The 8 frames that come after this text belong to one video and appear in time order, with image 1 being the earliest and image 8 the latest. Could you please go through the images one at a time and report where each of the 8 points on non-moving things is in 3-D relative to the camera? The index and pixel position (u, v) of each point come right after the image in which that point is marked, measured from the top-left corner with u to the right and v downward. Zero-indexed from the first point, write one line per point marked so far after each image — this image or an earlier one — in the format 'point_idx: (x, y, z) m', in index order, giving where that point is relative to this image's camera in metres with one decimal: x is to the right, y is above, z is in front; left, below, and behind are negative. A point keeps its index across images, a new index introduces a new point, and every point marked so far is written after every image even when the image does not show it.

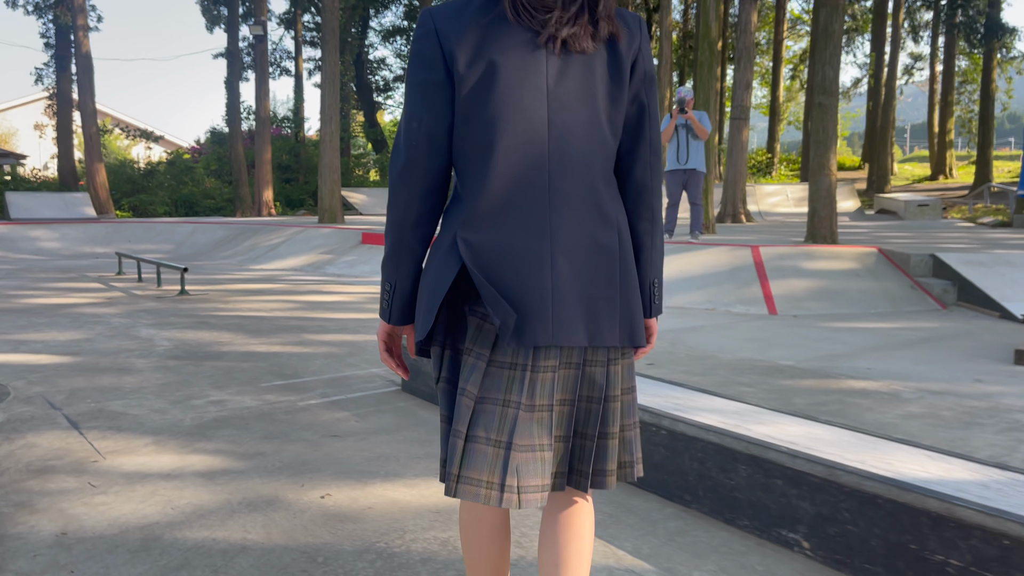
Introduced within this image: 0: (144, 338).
0: (-2.7, -0.4, +6.2) m
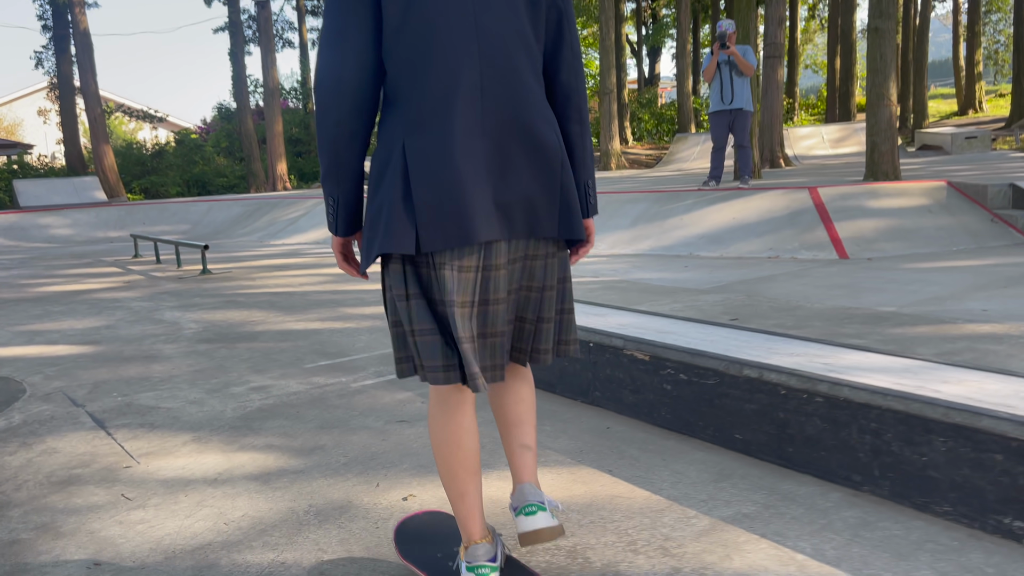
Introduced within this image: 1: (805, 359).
0: (-2.4, -0.2, +5.7) m
1: (+0.9, -0.2, +2.6) m
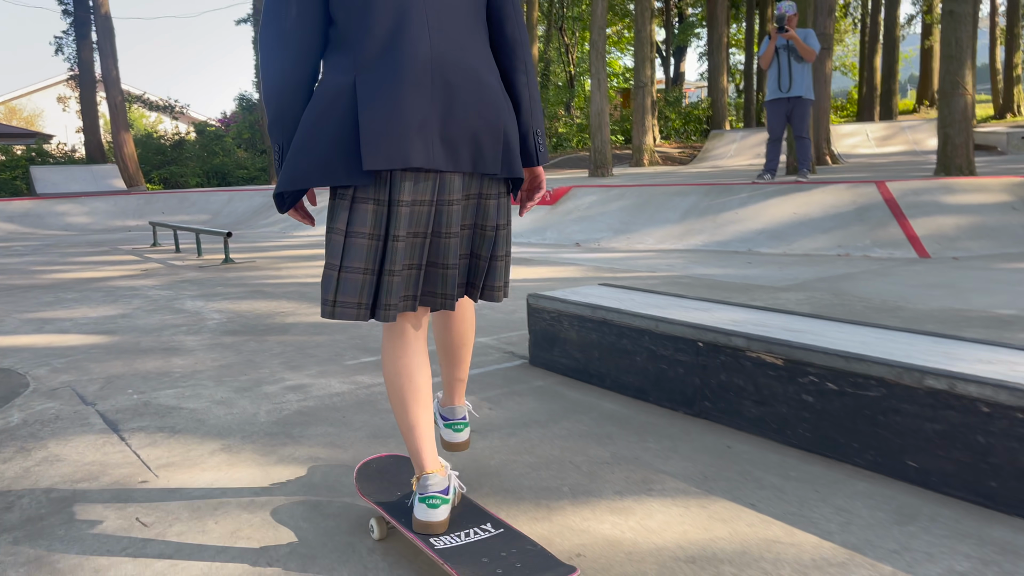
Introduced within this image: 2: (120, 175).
0: (-2.0, -0.1, +5.2) m
1: (+1.2, -0.2, +2.0) m
2: (-7.6, +2.2, +15.9) m
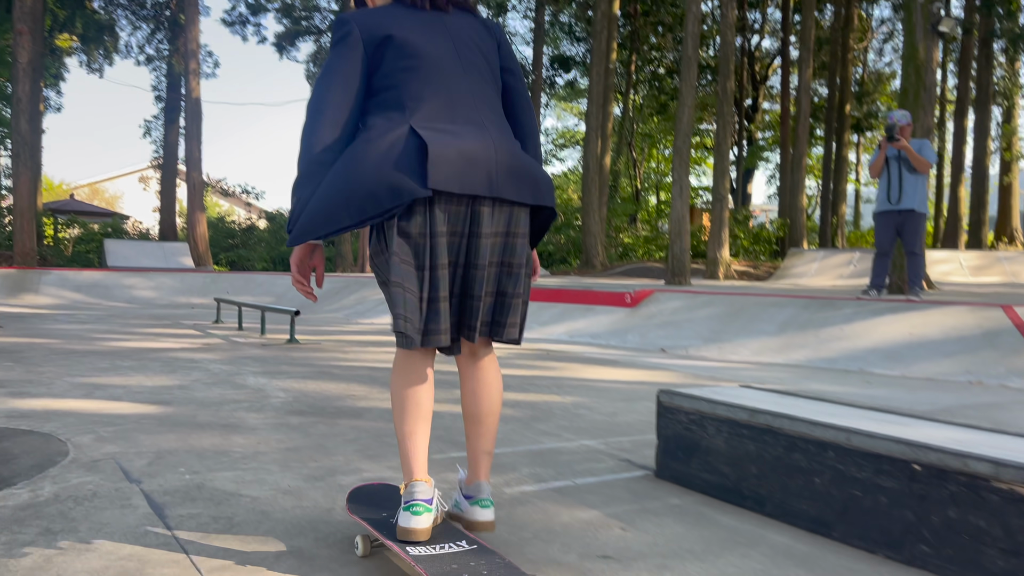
0: (-1.5, -0.6, +4.7) m
1: (+1.6, -0.4, +1.4) m
2: (-6.2, +0.7, +16.0) m
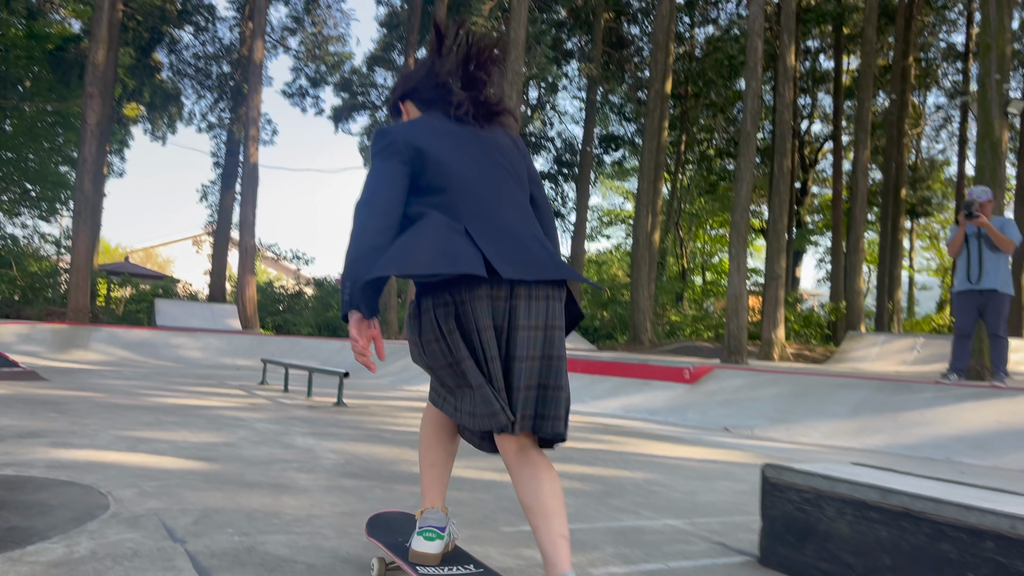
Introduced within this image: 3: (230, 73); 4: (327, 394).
0: (-1.1, -0.9, +4.4) m
1: (+1.7, -0.5, +1.0) m
2: (-5.3, -0.5, +16.0) m
3: (-6.8, +5.2, +19.8) m
4: (-1.9, -1.1, +8.3) m
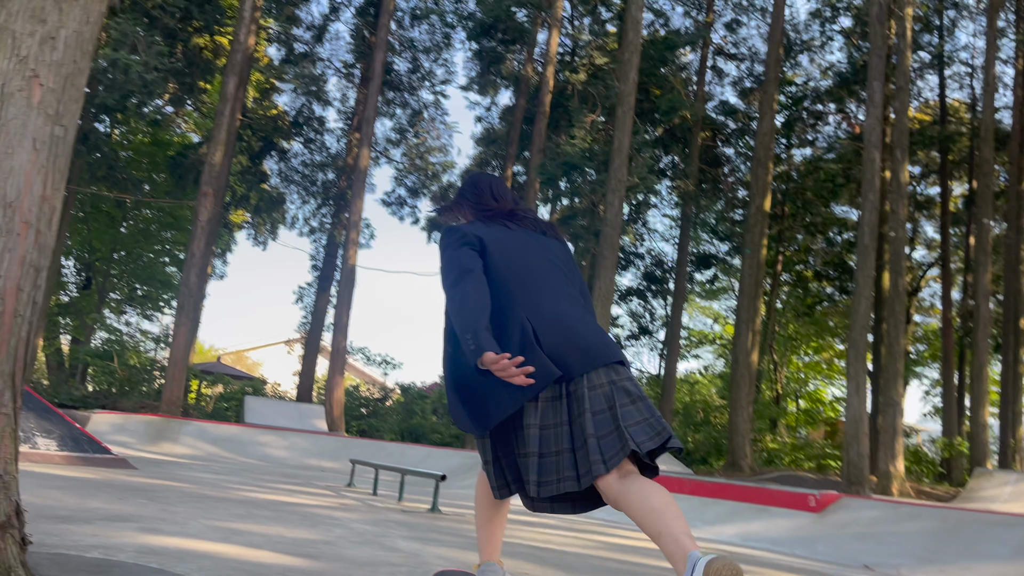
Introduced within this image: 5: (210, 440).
0: (-0.5, -1.3, +3.9) m
1: (+2.1, -0.5, +0.3) m
2: (-3.6, -2.5, +15.8) m
3: (-4.4, +2.7, +20.5) m
4: (-0.9, -2.0, +7.8) m
5: (-4.5, -2.3, +12.4) m
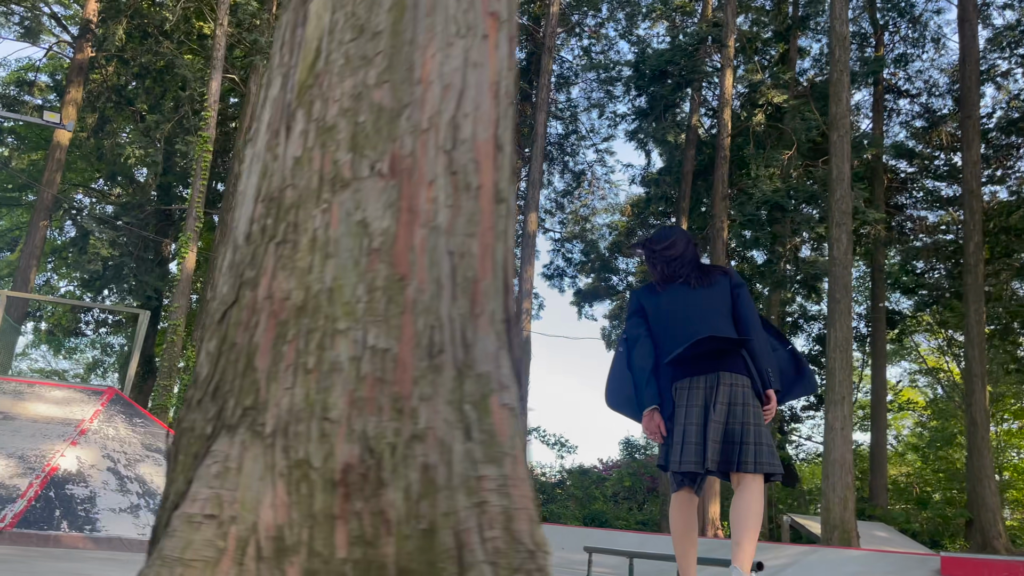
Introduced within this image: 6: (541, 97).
0: (+1.1, -1.2, +2.5) m
1: (+3.1, +0.1, -1.4) m
2: (-0.1, -3.8, +14.5) m
3: (-0.5, +0.8, +19.7) m
4: (+1.4, -2.3, +6.2) m
5: (-1.5, -3.3, +11.3) m
6: (+0.7, +4.0, +17.4) m
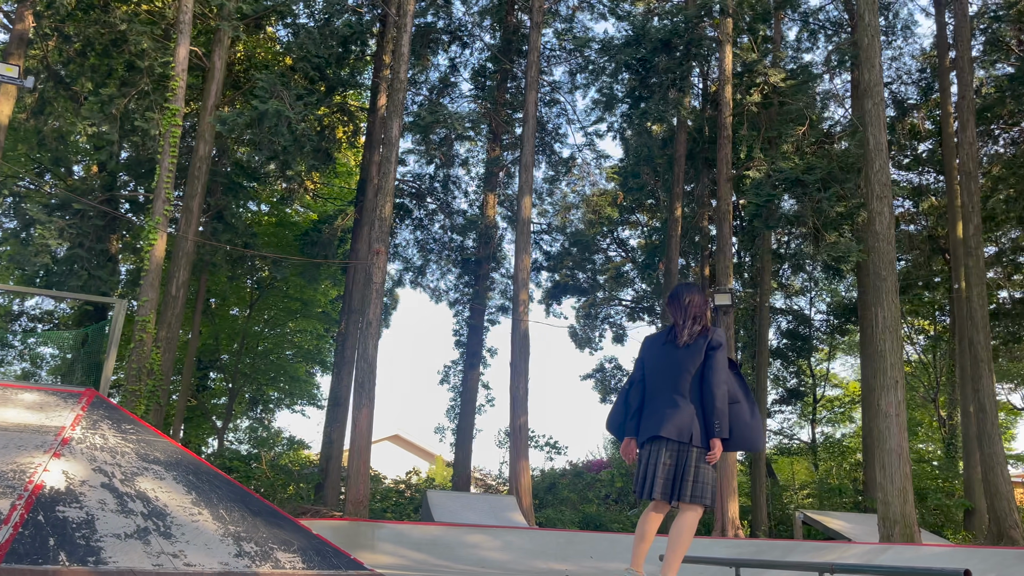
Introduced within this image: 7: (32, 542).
0: (+2.0, -0.9, +1.6) m
1: (+4.2, +0.4, -2.1) m
2: (0.0, -3.6, +13.5) m
3: (-0.9, +0.9, +18.7) m
4: (+2.0, -2.1, +5.4) m
5: (-1.3, -3.2, +10.2) m
6: (+0.3, +4.2, +16.5) m
7: (-2.5, -1.3, +4.2) m
